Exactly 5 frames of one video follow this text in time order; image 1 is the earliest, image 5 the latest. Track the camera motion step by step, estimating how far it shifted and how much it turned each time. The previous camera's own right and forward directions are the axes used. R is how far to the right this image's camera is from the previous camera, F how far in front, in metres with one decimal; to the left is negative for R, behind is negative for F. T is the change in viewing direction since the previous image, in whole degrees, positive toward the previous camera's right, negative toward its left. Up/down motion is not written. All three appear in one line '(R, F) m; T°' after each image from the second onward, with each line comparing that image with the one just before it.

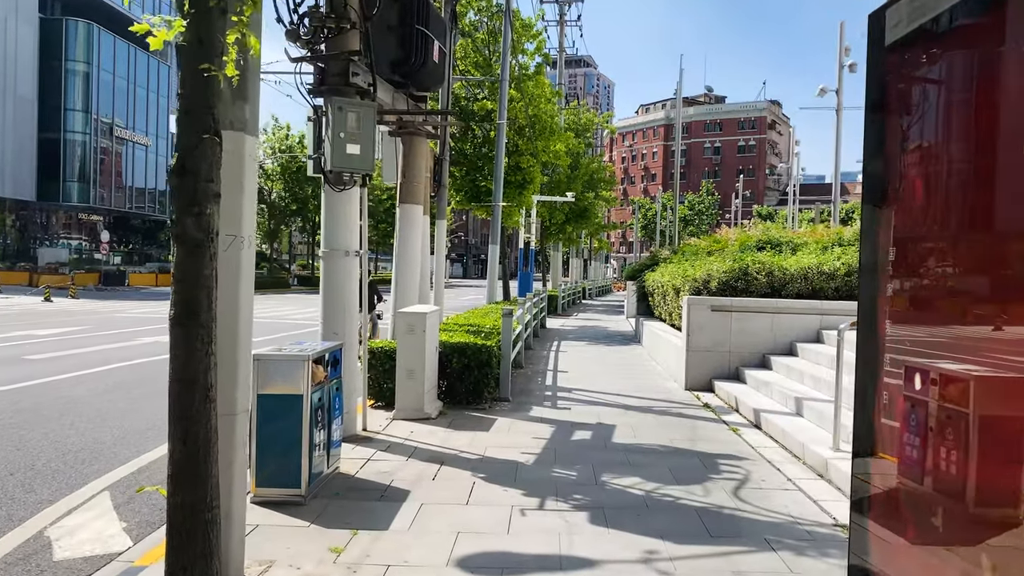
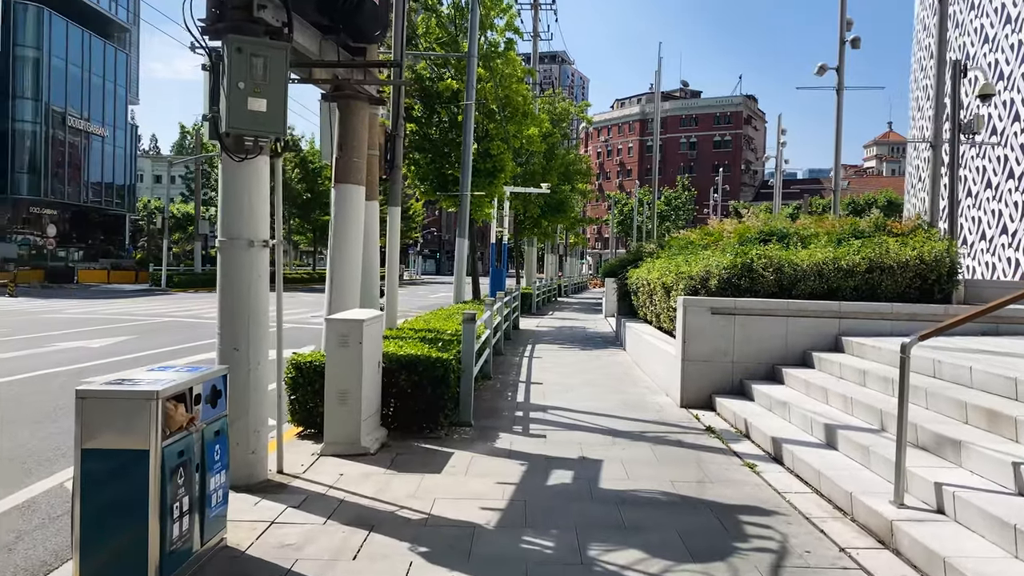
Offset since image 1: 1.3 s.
(+0.1, +1.7) m; +2°
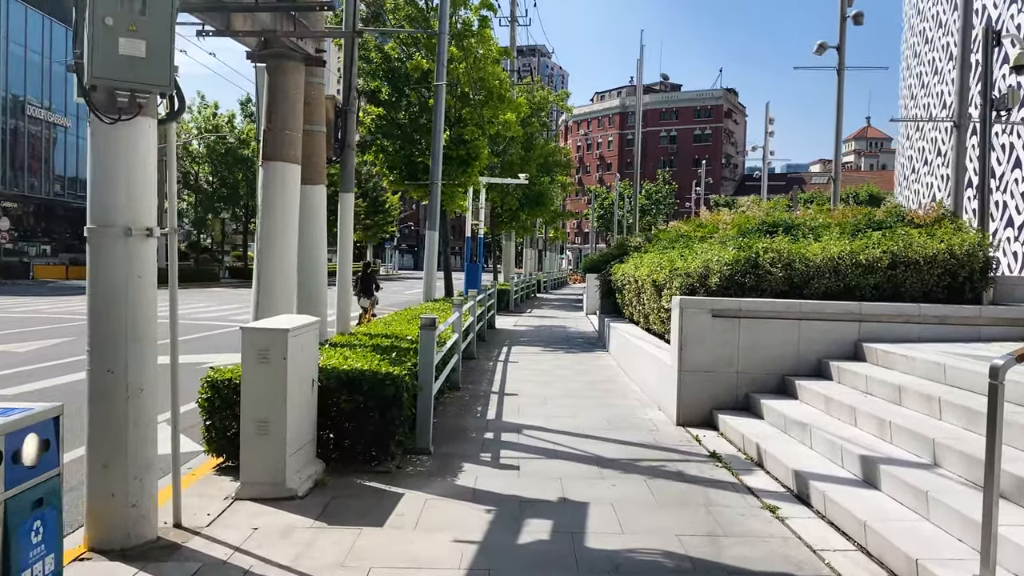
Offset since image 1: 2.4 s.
(+0.1, +1.3) m; +1°
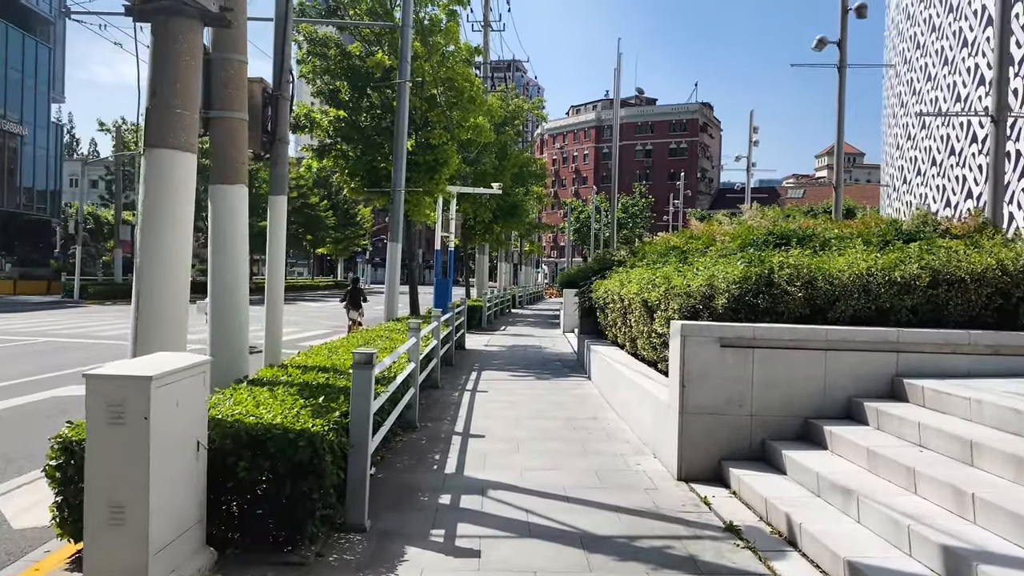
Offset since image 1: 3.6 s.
(+0.1, +1.4) m; +2°
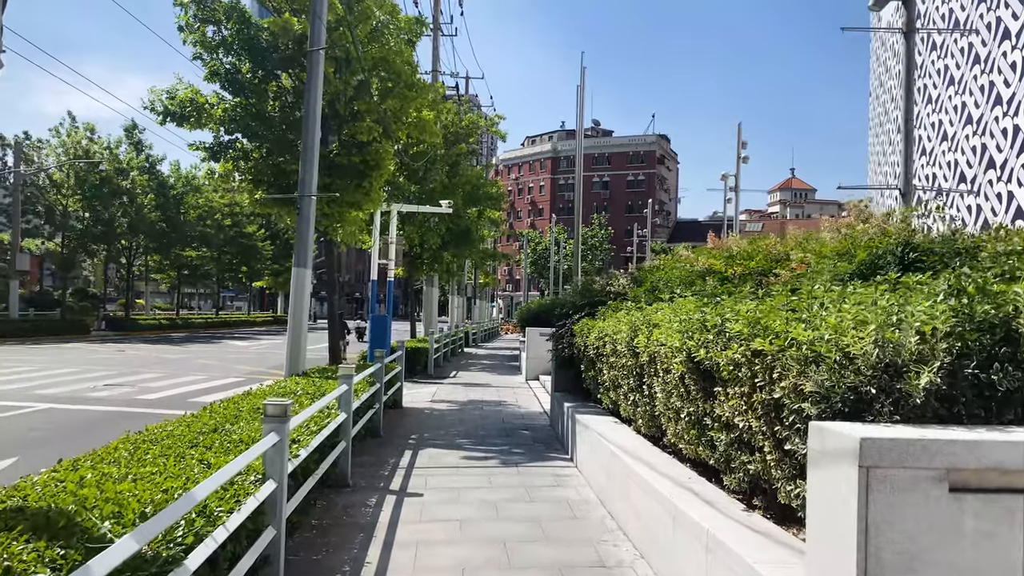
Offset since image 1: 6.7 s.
(0.0, +3.6) m; +3°
